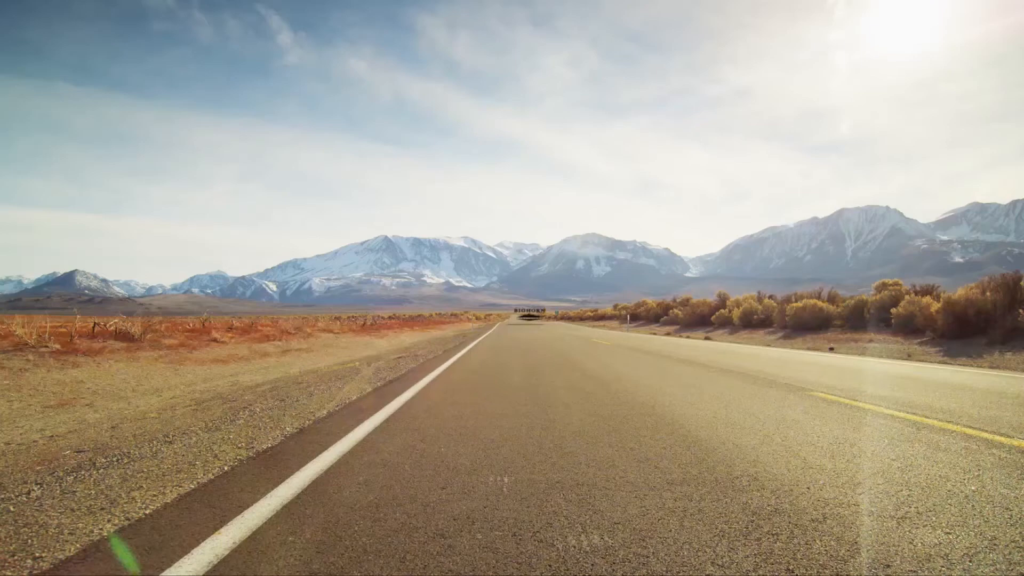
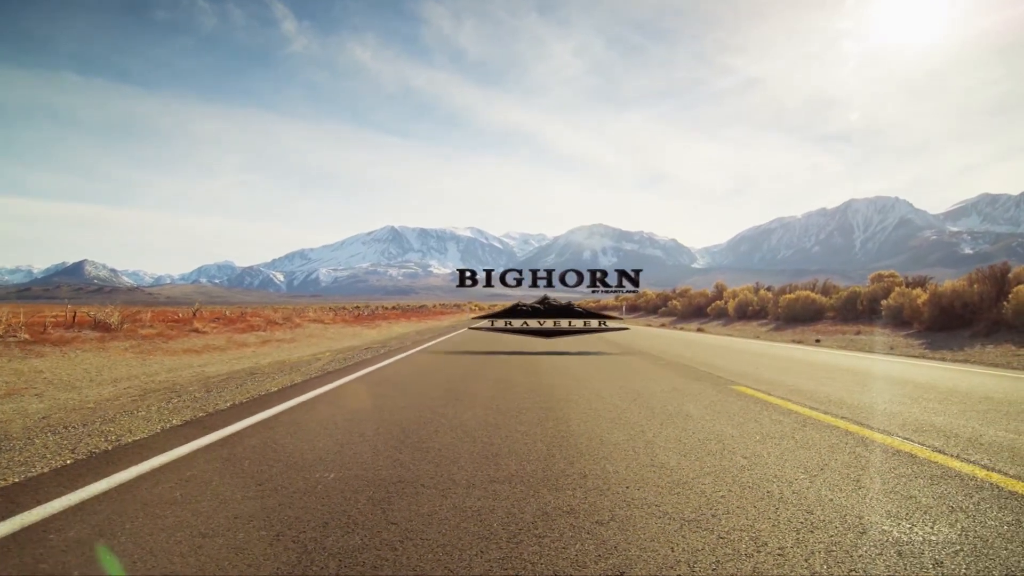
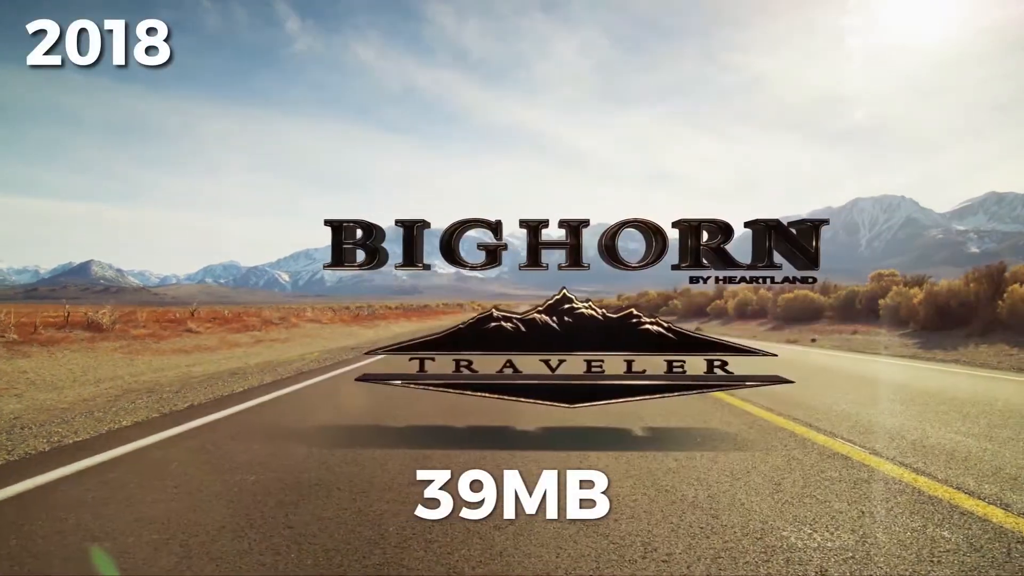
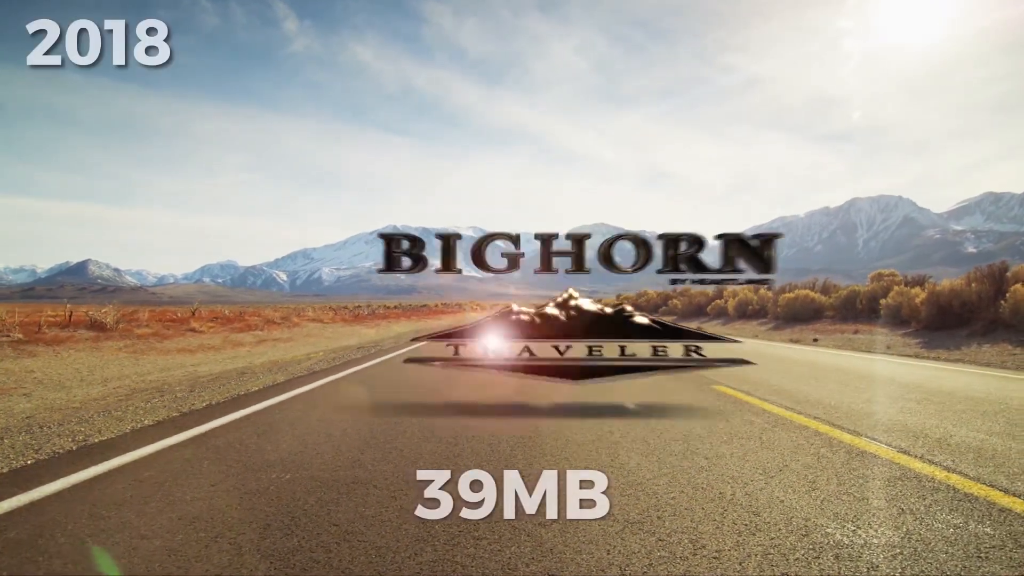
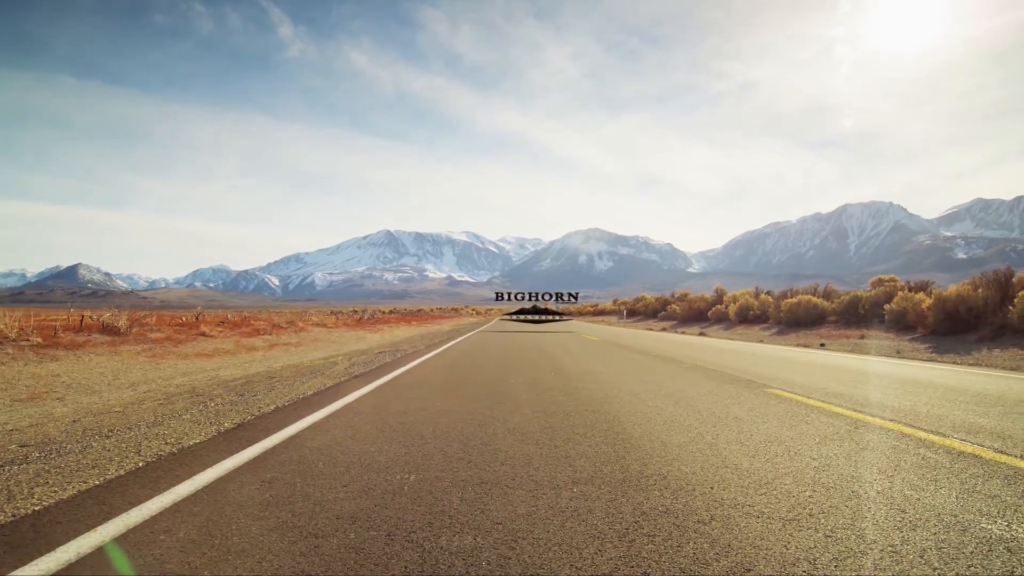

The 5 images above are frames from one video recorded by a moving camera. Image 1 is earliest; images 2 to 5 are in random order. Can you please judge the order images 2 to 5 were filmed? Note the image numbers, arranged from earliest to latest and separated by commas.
5, 2, 4, 3
